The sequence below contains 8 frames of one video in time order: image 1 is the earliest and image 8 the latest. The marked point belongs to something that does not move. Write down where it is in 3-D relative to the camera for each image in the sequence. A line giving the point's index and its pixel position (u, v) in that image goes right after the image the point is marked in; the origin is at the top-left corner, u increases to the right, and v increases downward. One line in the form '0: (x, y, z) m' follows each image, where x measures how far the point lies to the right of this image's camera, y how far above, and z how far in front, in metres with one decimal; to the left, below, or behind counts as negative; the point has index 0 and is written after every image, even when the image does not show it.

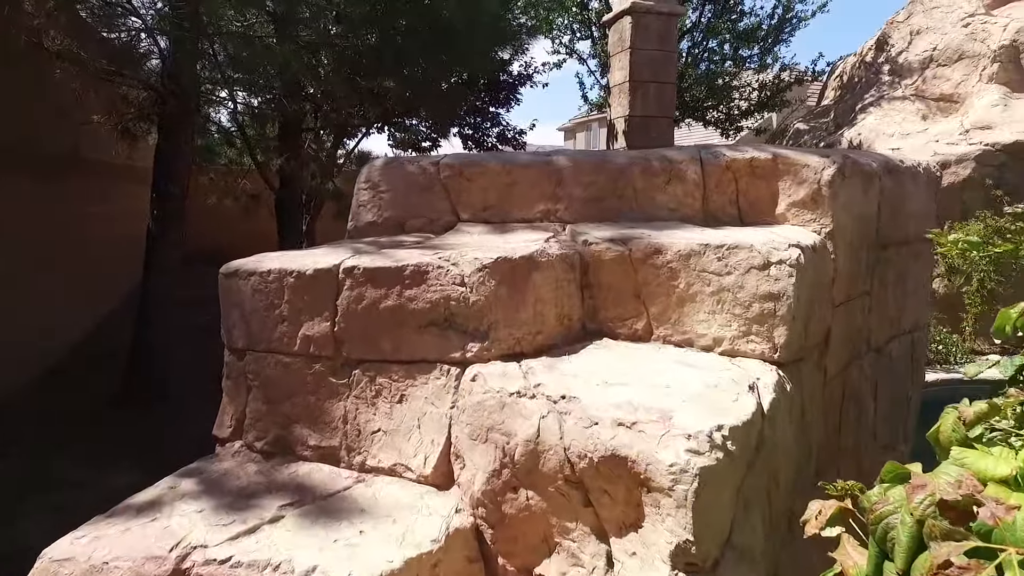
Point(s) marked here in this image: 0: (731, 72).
0: (+3.0, +3.1, +8.8) m
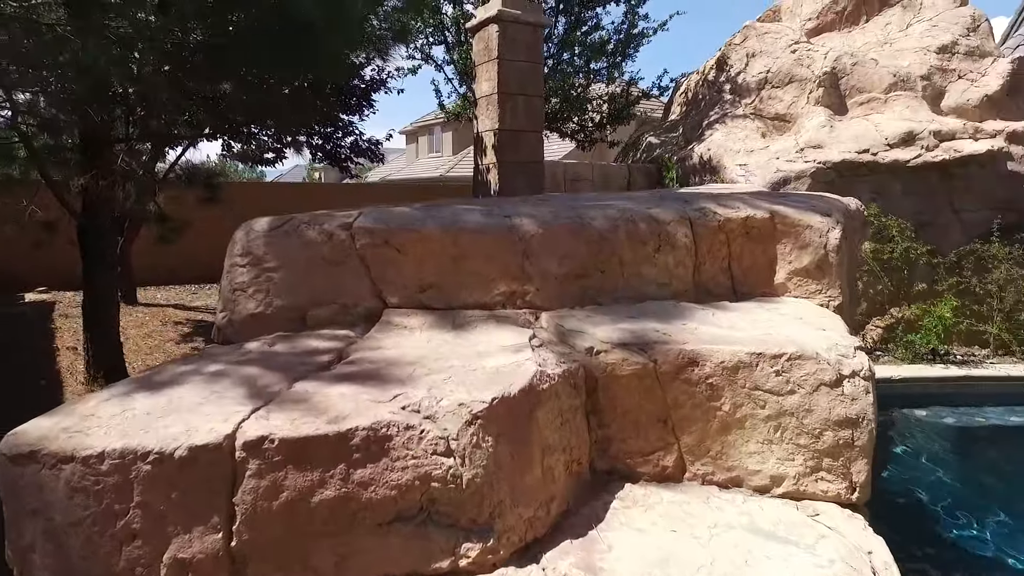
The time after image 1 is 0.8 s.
0: (+0.9, +2.9, +8.8) m
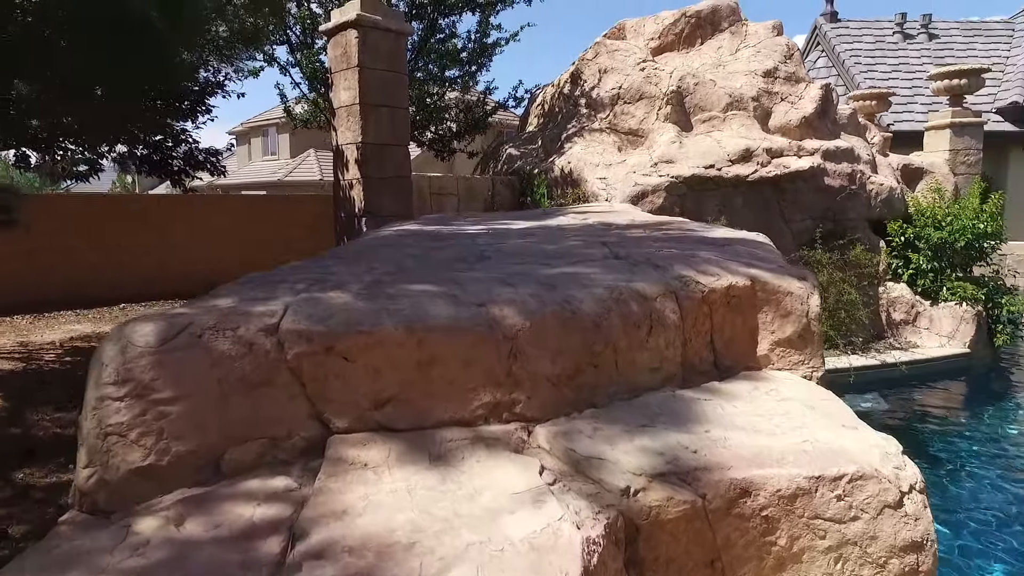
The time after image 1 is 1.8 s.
0: (-1.0, +2.7, +8.6) m
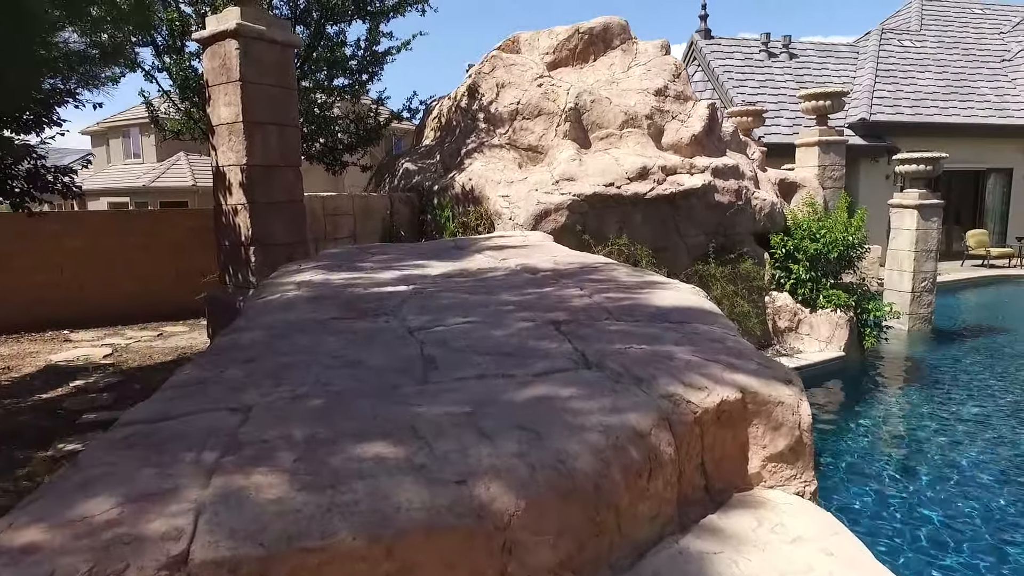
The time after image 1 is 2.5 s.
0: (-2.4, +2.4, +8.1) m
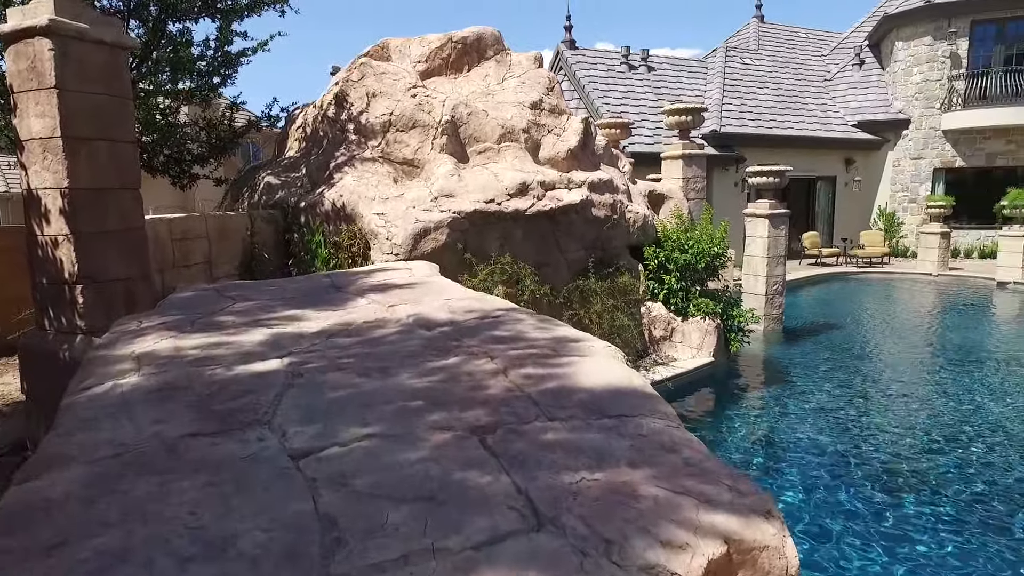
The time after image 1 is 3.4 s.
0: (-3.9, +2.1, +7.1) m
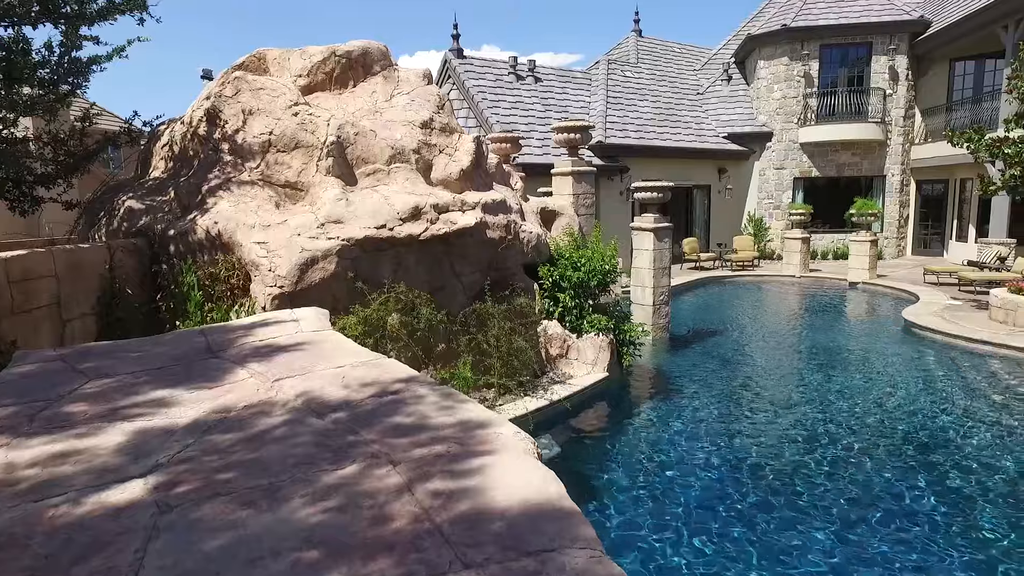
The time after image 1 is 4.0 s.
0: (-5.1, +1.7, +6.2) m
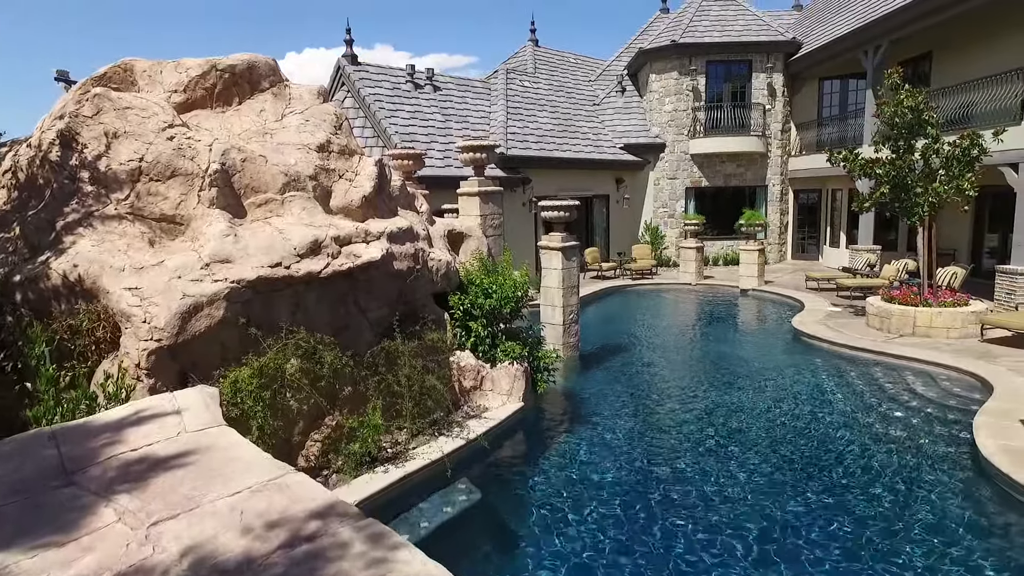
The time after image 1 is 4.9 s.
0: (-5.9, +1.1, +5.0) m
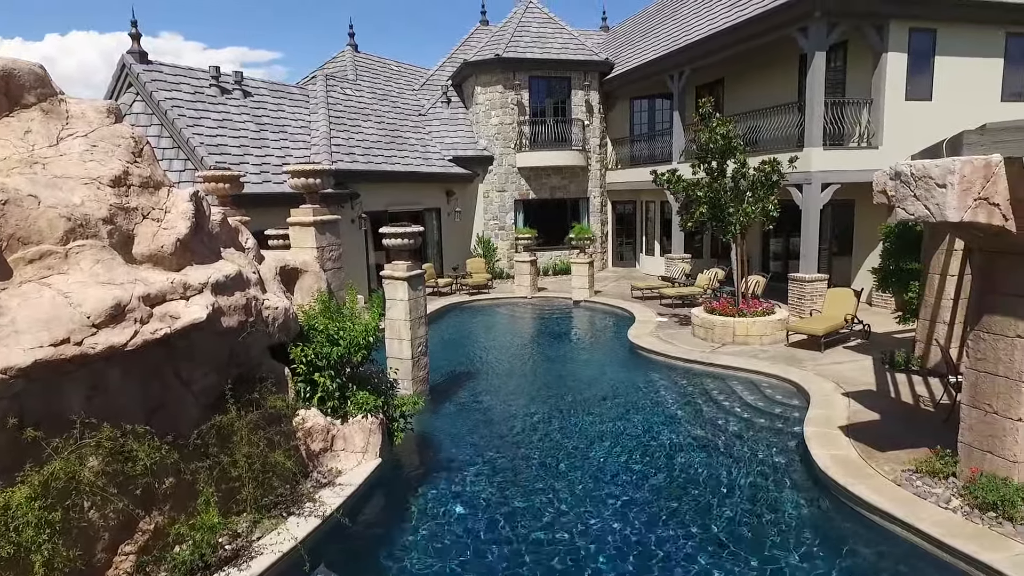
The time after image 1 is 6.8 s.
0: (-6.5, +0.4, +2.6) m
